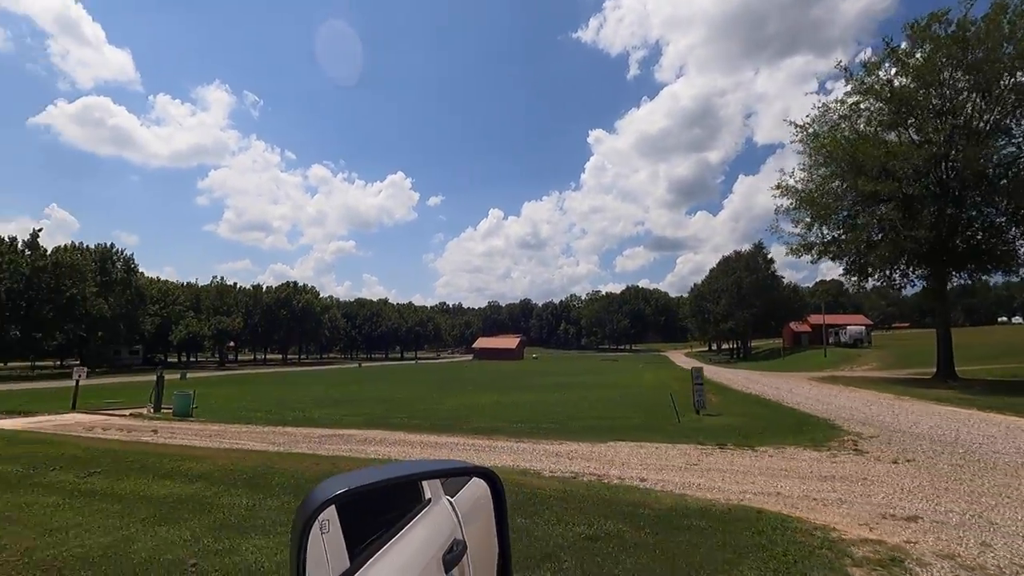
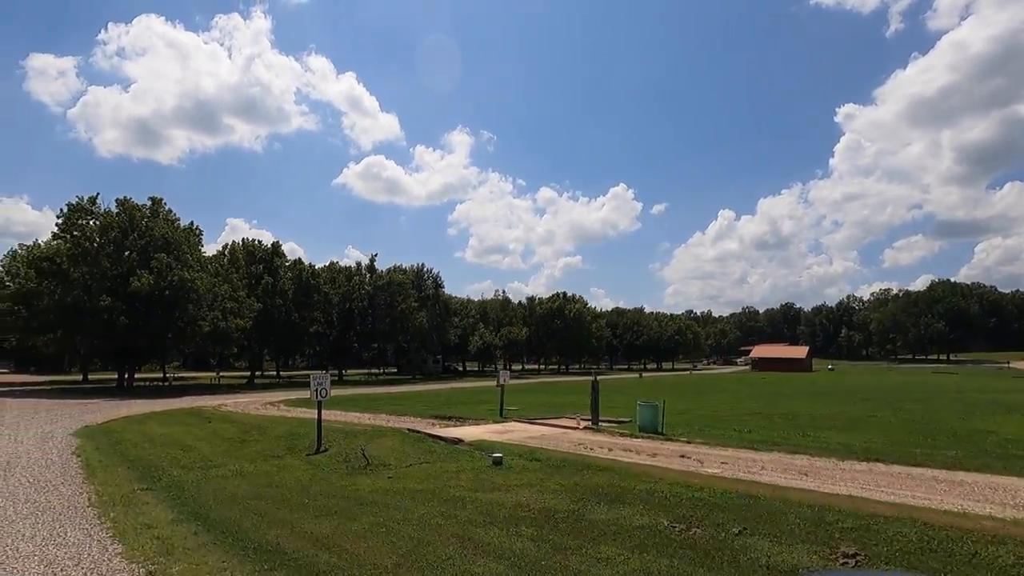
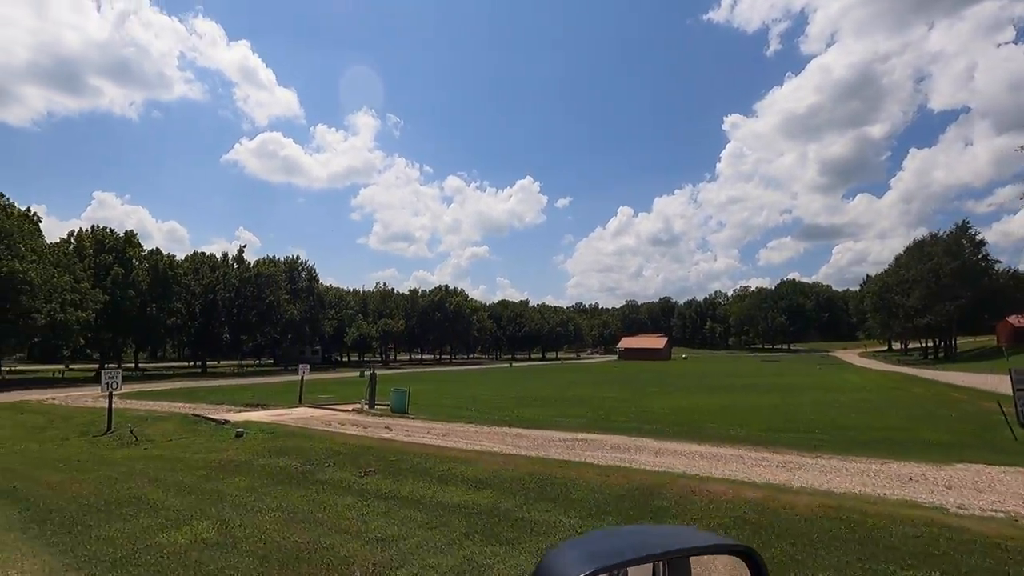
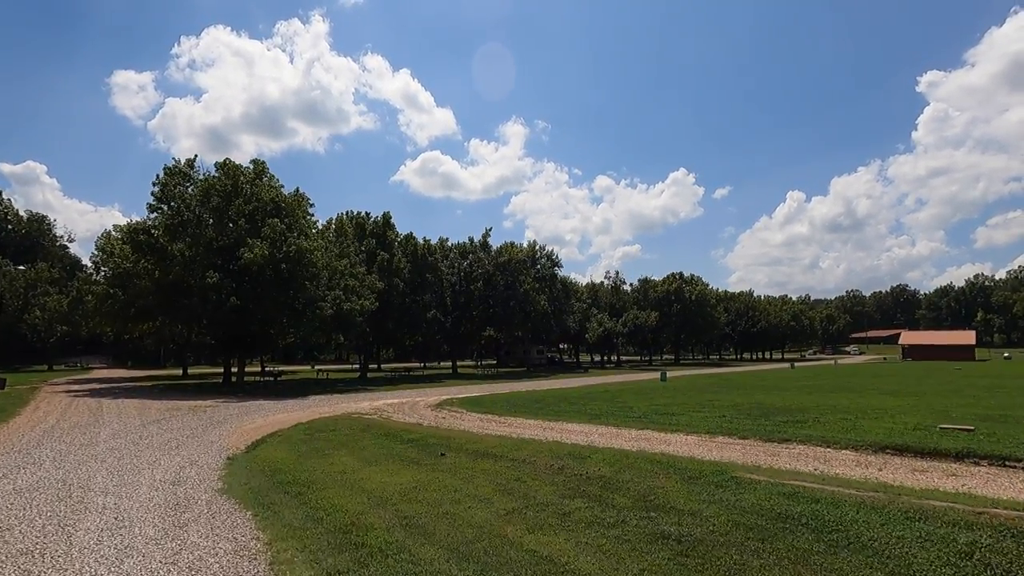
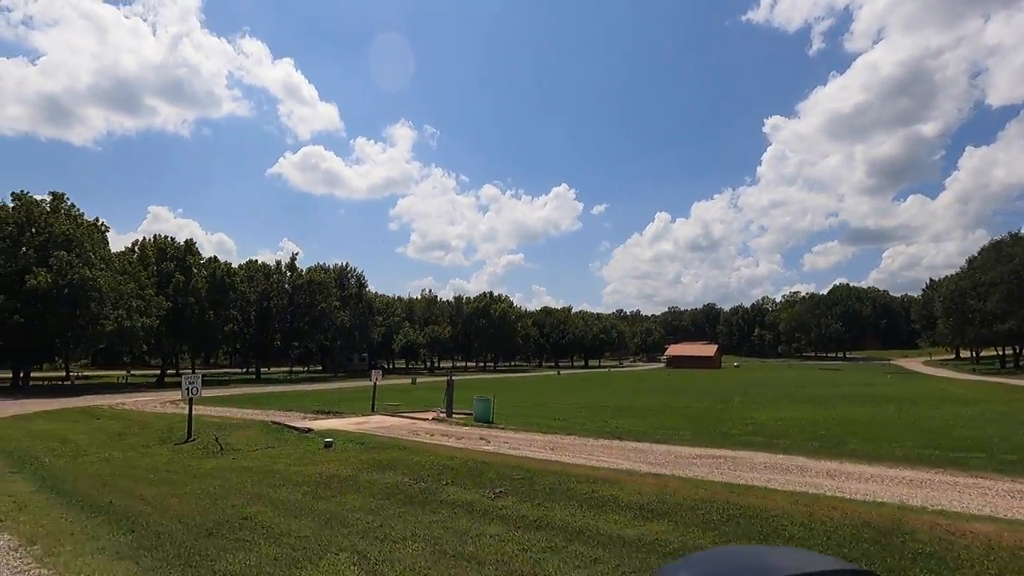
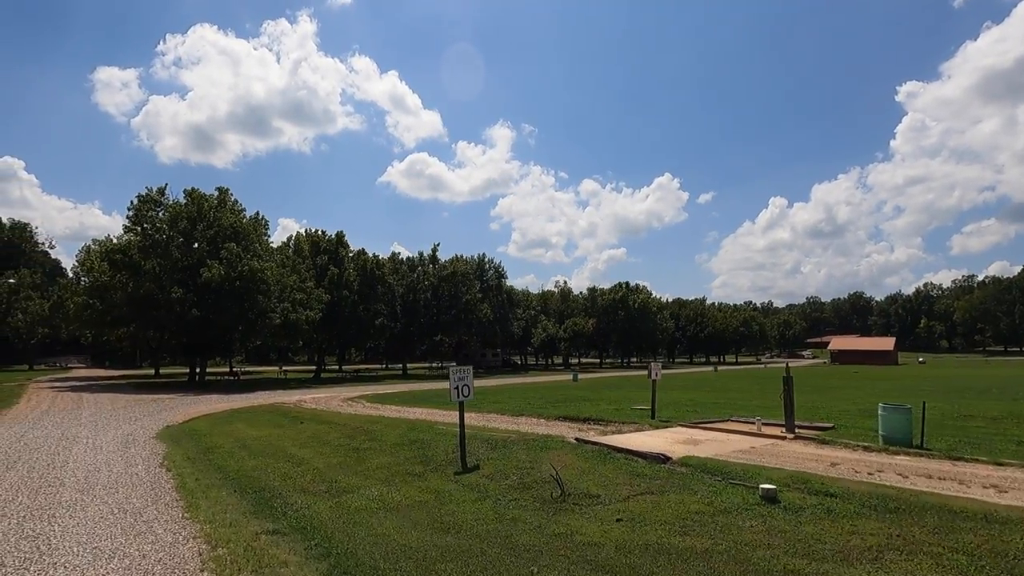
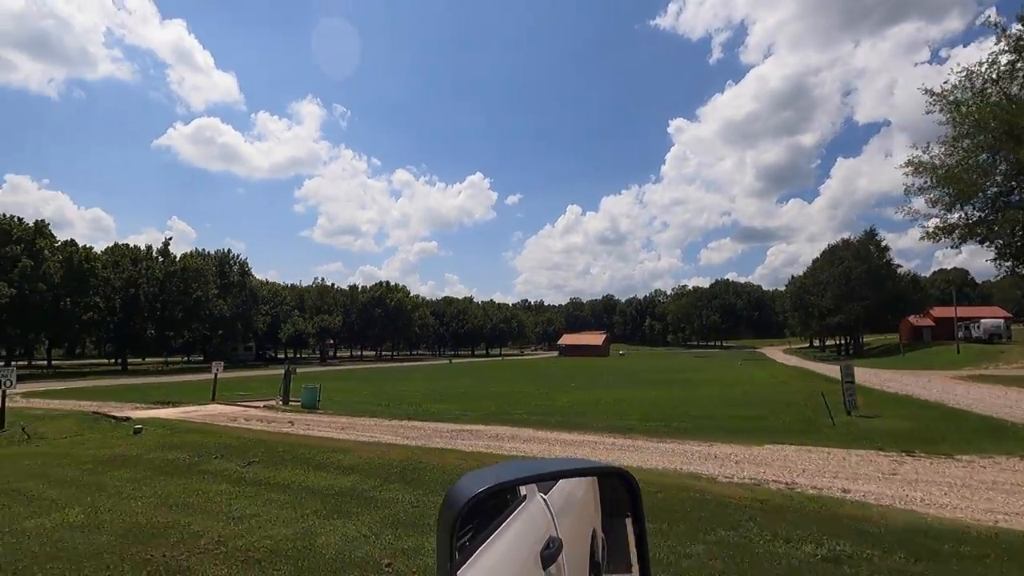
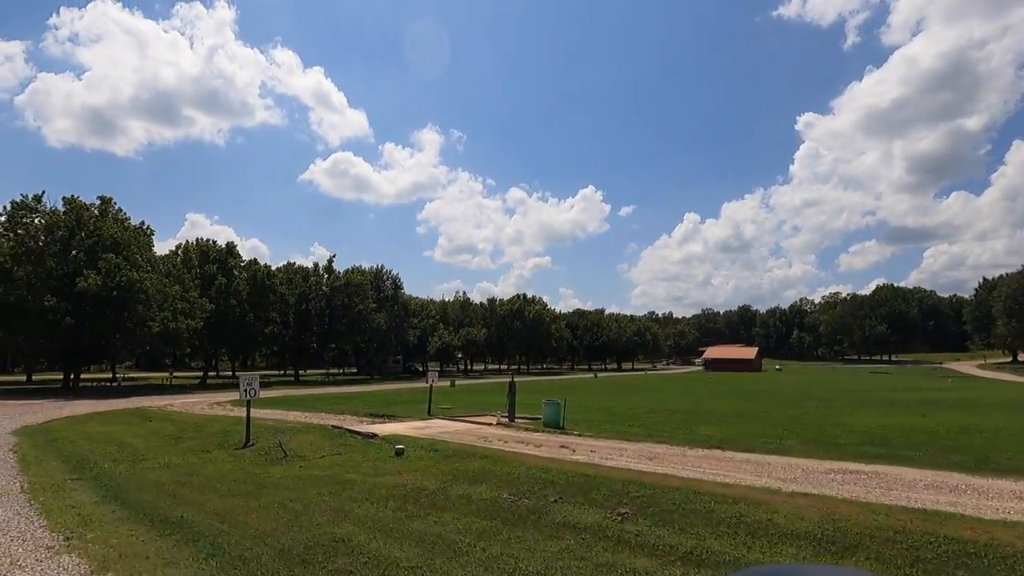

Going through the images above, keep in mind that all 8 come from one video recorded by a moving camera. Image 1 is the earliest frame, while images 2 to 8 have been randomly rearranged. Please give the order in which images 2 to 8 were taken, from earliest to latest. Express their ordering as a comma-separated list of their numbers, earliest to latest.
7, 3, 5, 8, 2, 6, 4
